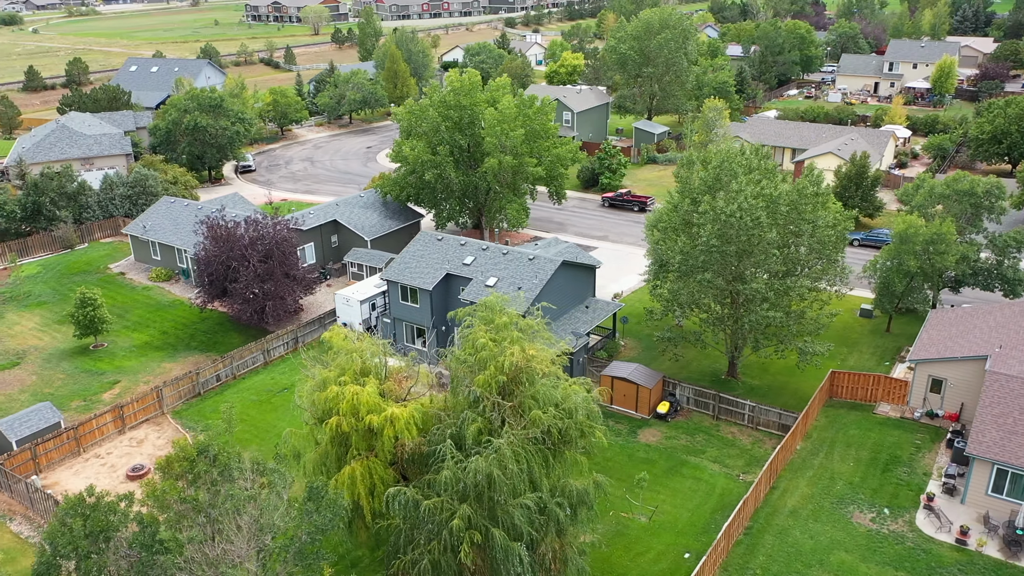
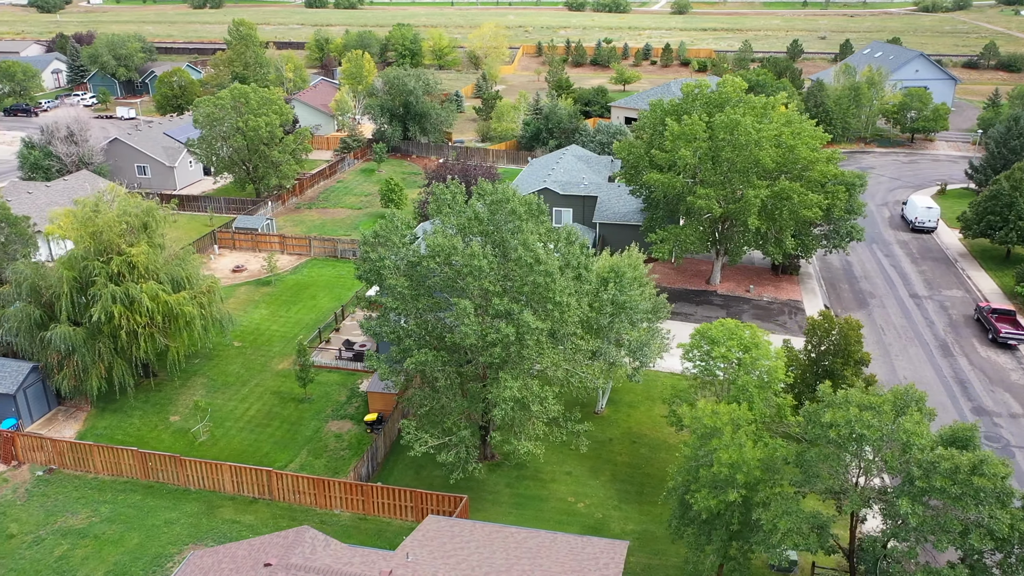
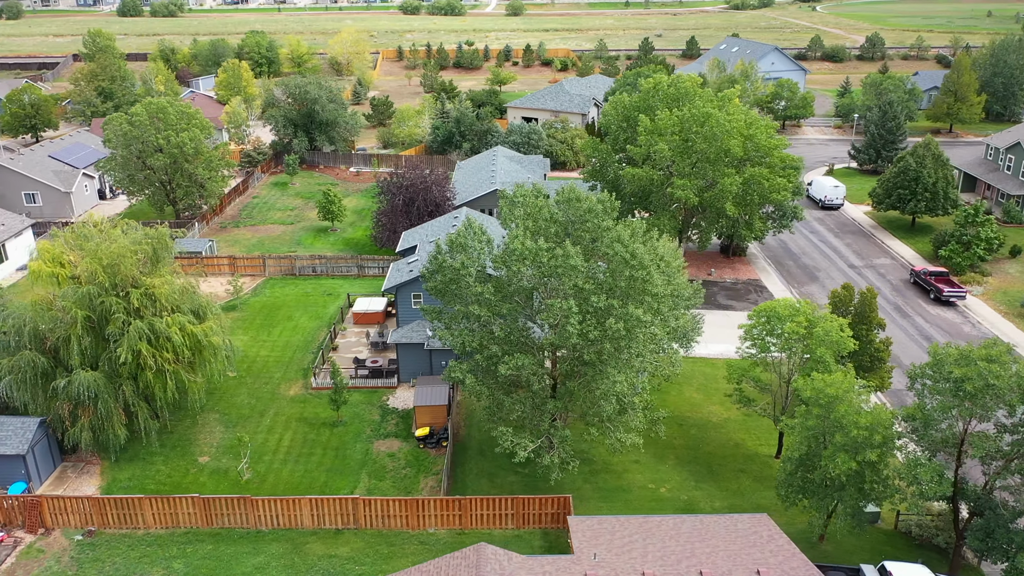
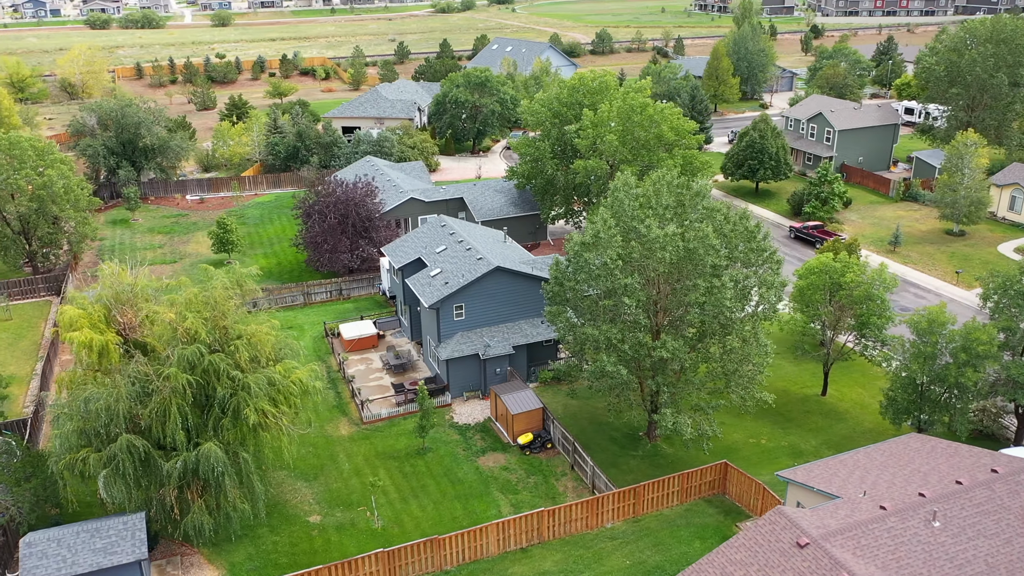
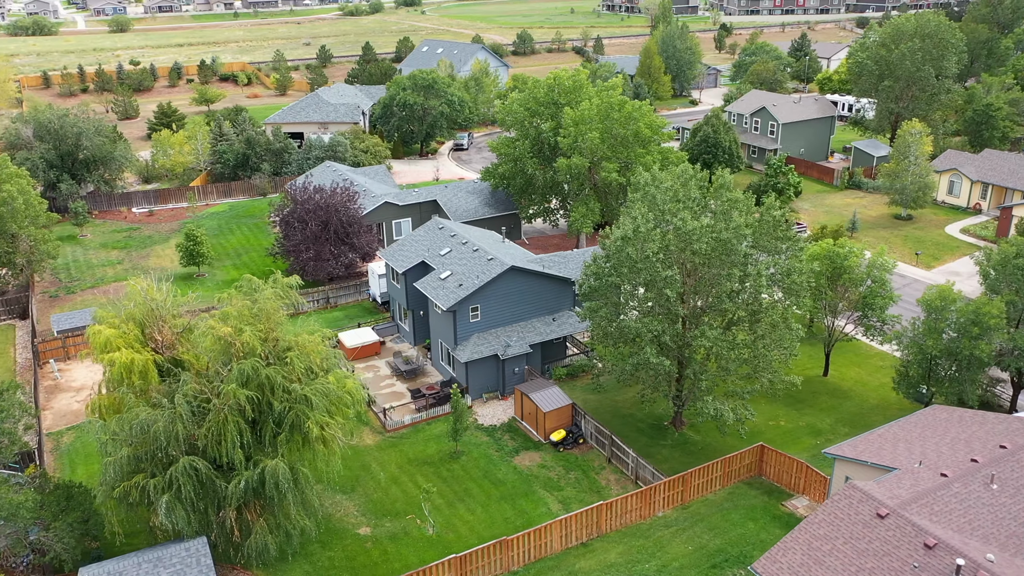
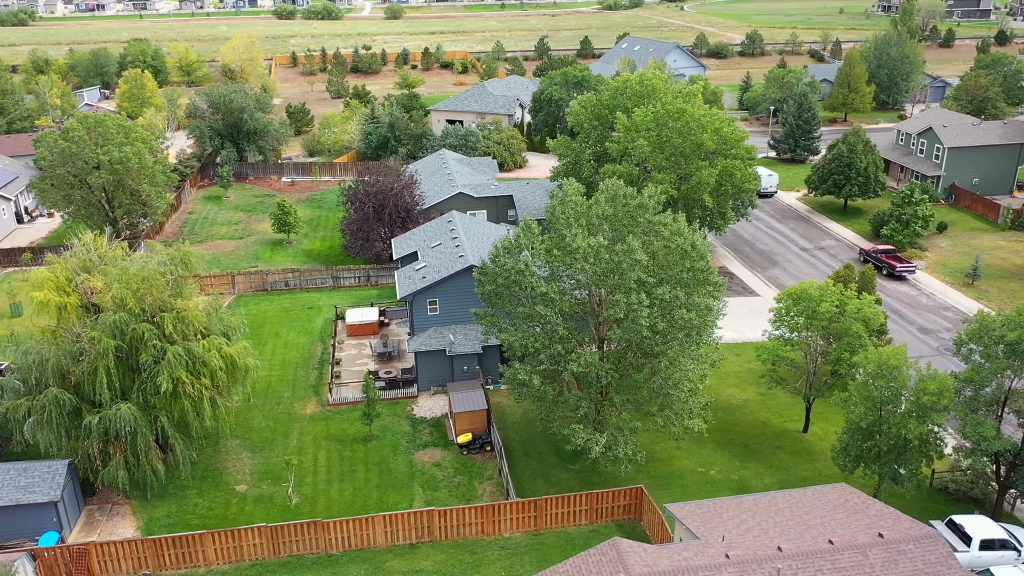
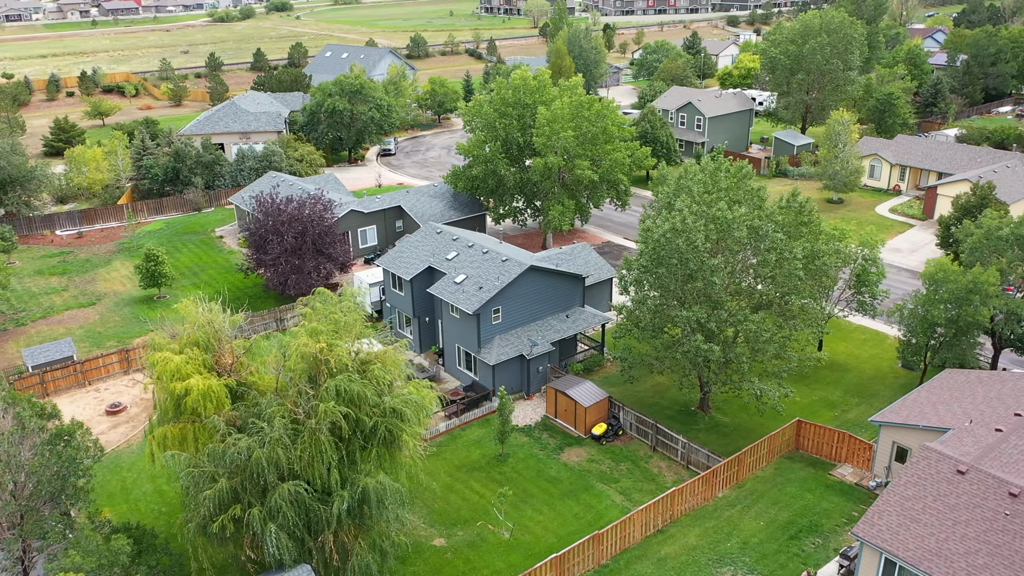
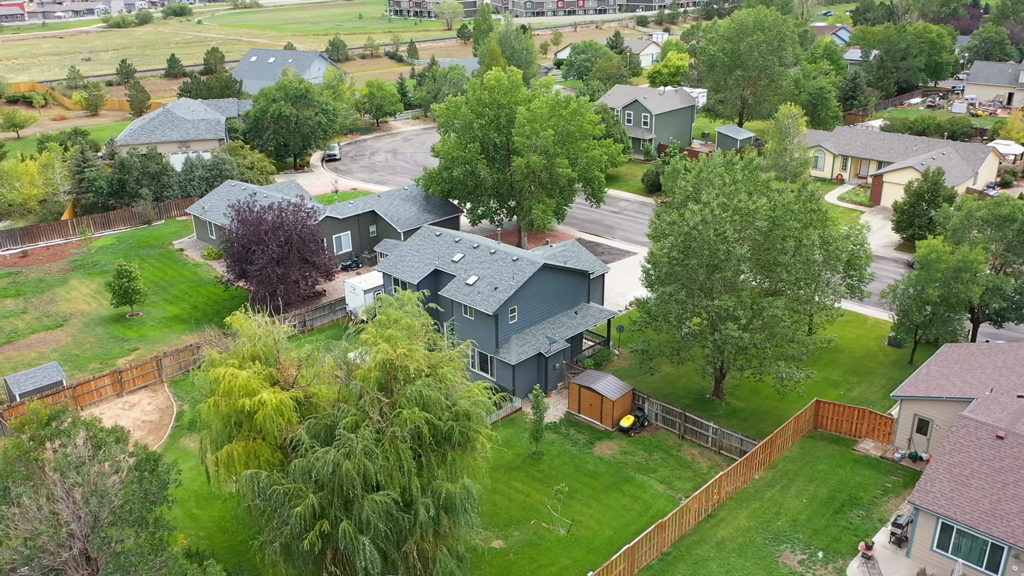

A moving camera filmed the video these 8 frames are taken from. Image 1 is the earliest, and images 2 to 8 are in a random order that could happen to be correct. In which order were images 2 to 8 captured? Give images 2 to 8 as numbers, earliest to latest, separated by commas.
8, 7, 5, 4, 6, 3, 2
